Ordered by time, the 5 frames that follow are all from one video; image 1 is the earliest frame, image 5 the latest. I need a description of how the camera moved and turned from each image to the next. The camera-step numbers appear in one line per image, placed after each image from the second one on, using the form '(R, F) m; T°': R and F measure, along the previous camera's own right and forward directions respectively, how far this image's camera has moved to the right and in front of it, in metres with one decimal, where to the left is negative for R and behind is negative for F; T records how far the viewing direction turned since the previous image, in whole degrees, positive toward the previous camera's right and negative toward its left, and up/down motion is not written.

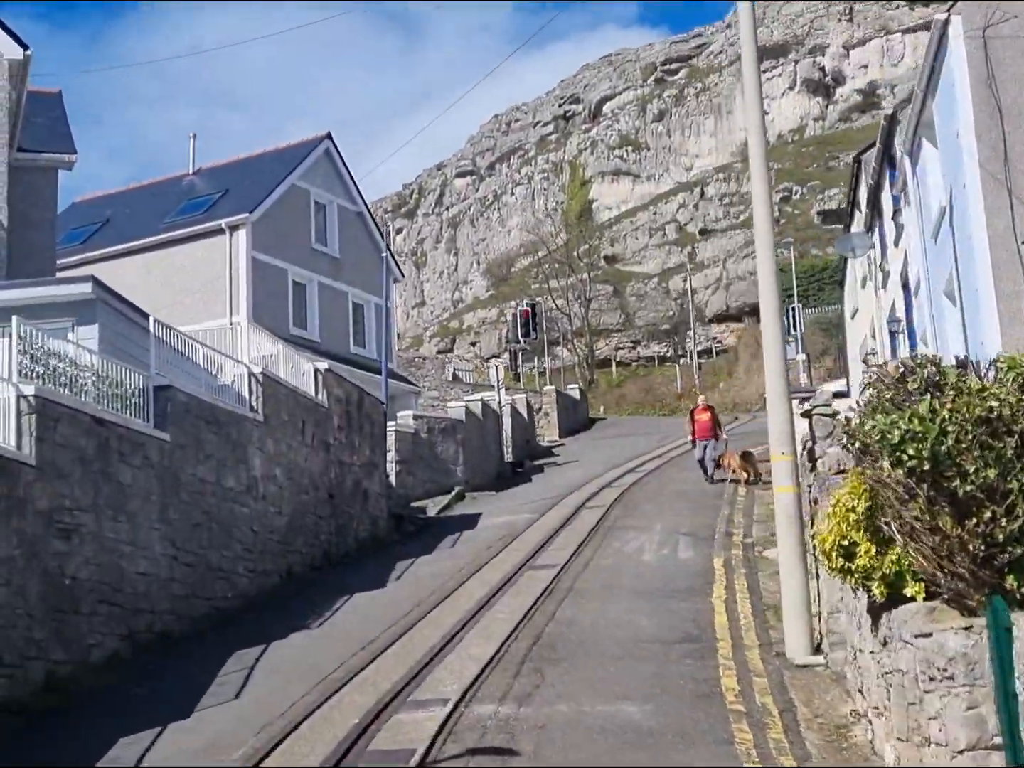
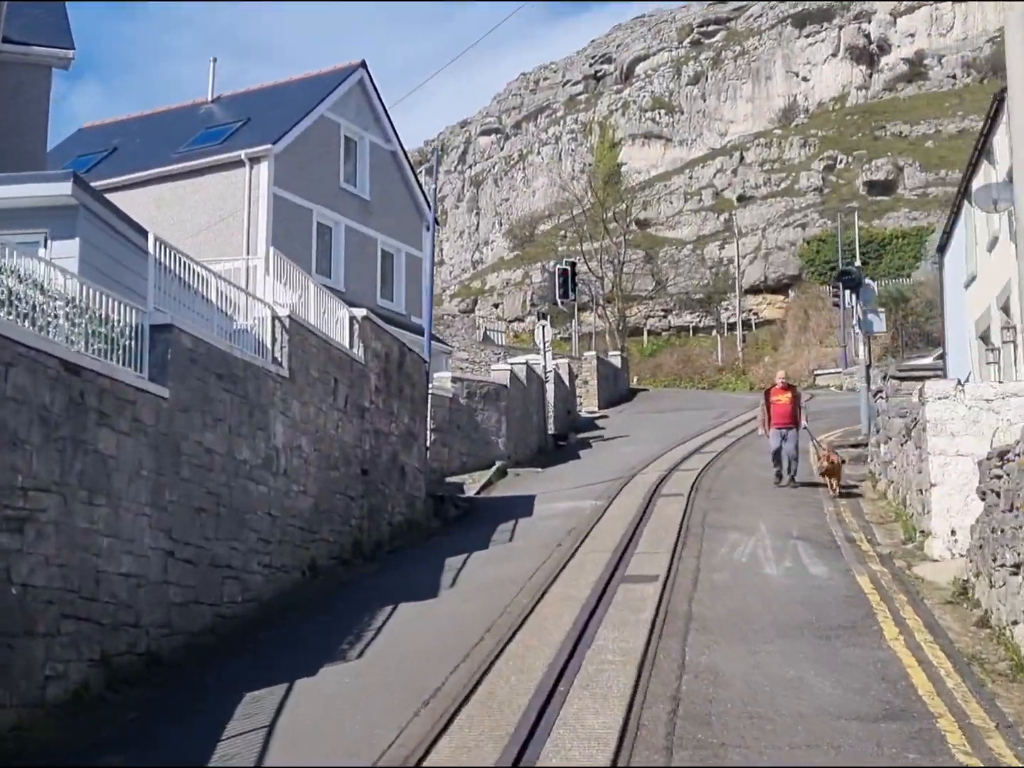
(-0.6, +3.1) m; 0°
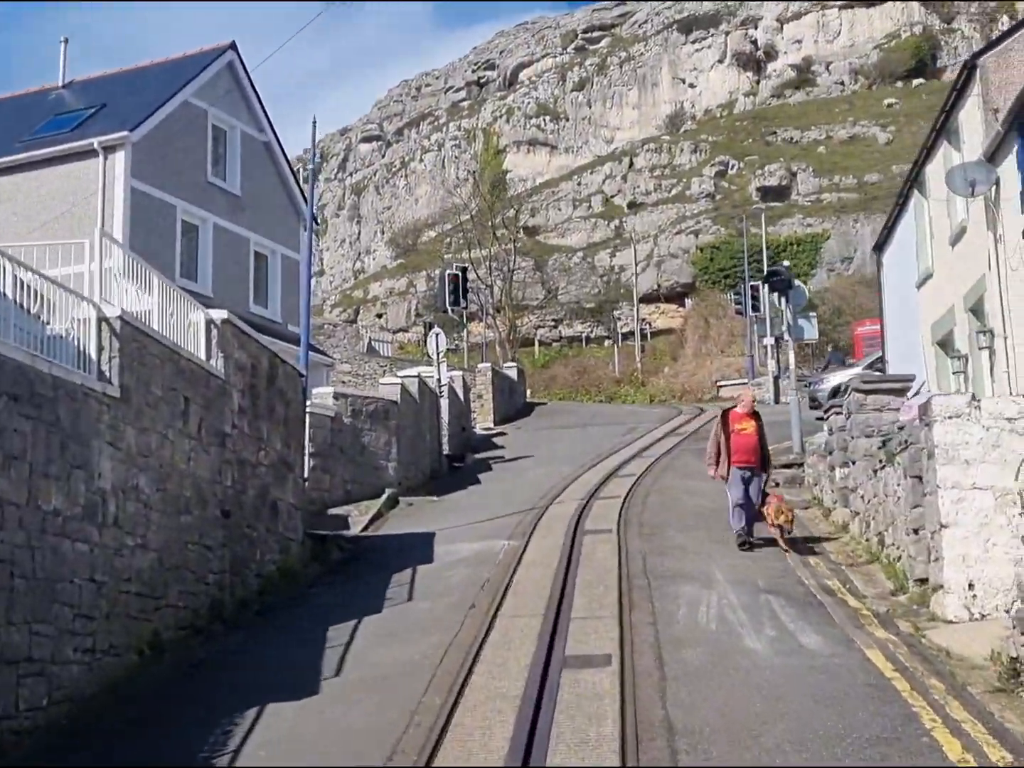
(-0.1, +2.7) m; +4°
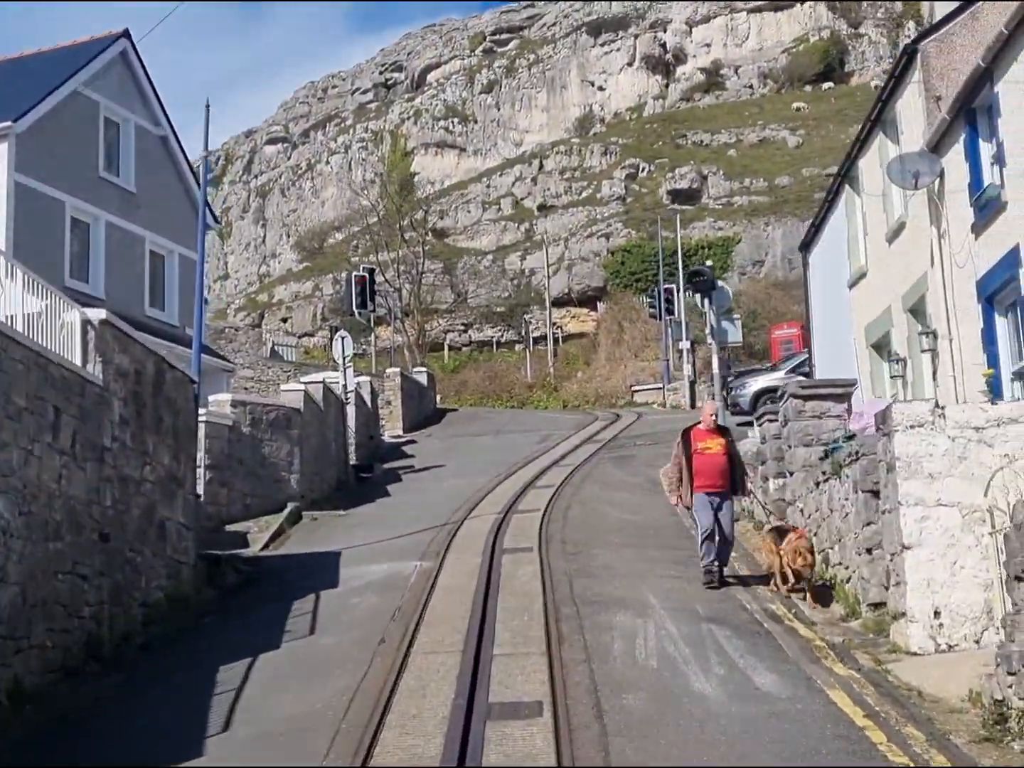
(0.0, +1.1) m; +3°
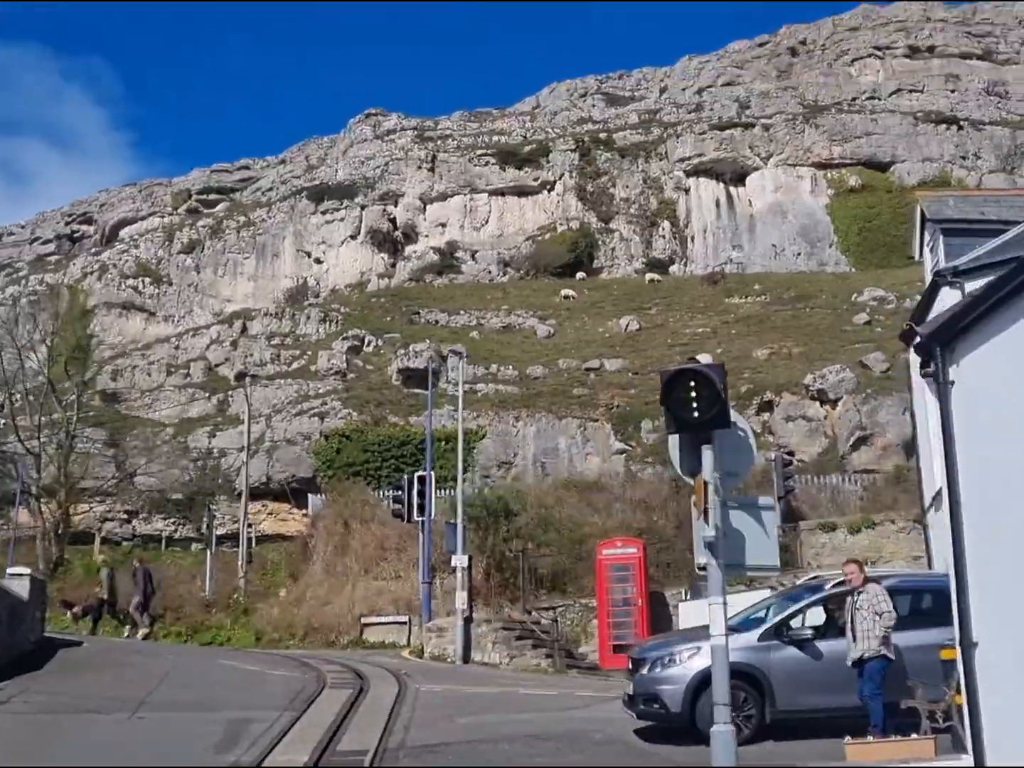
(+0.1, +12.8) m; +11°
